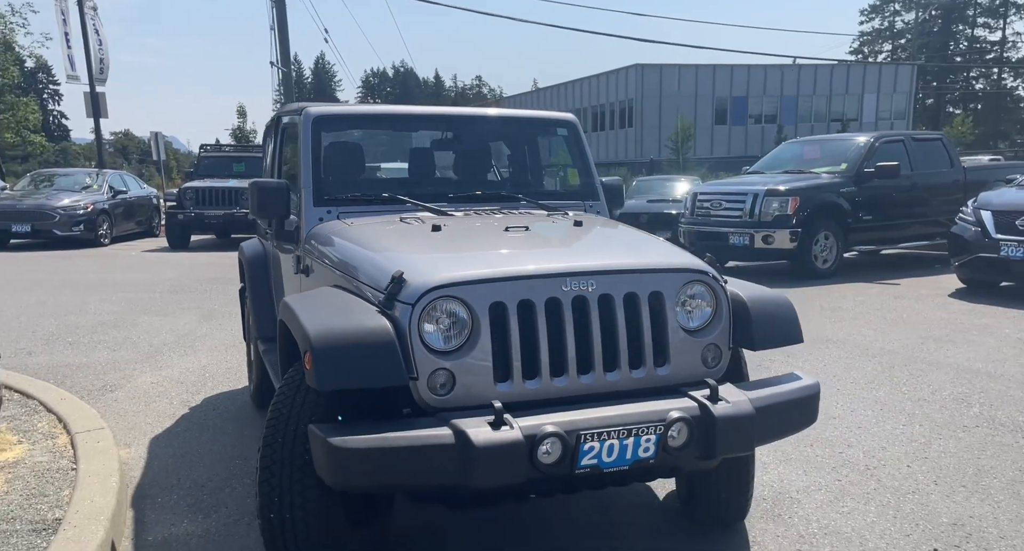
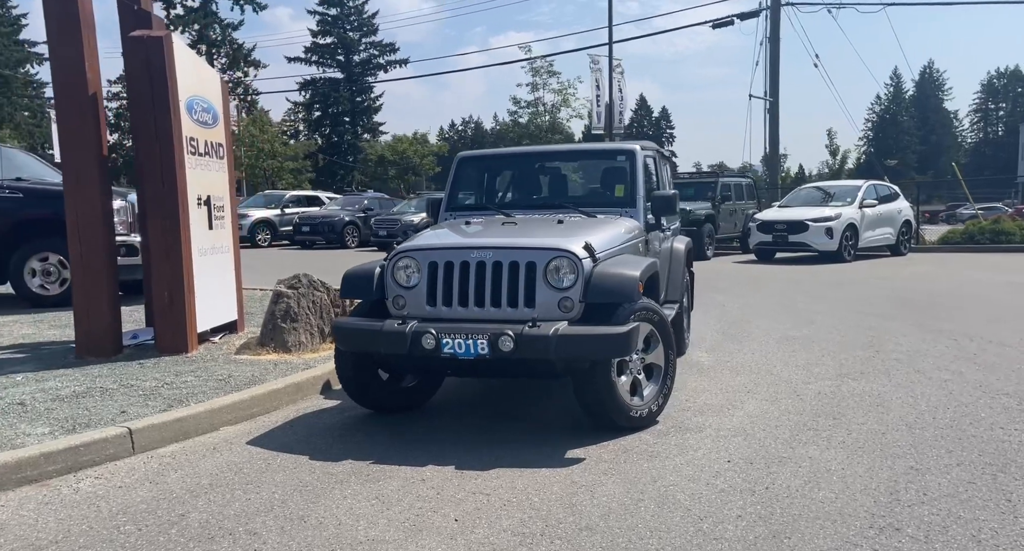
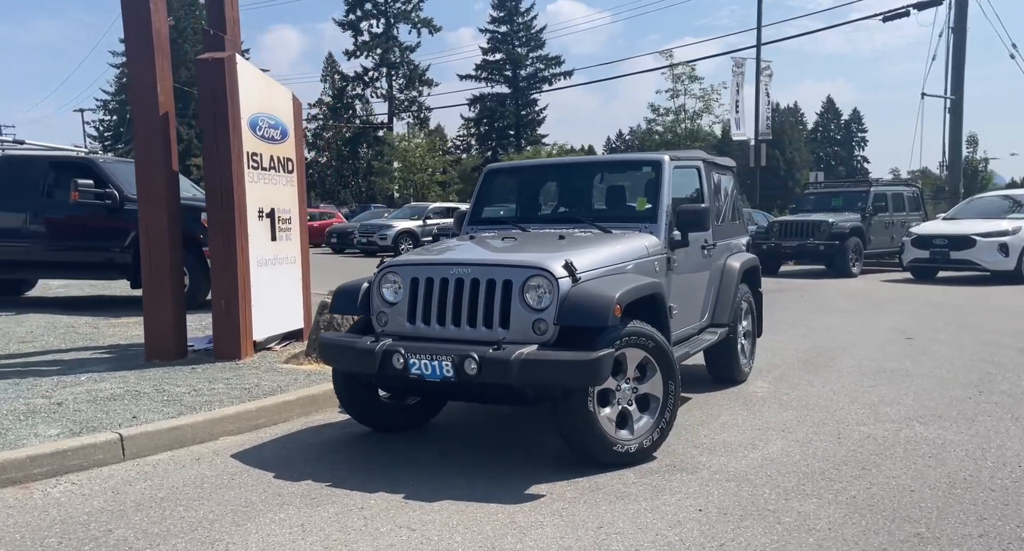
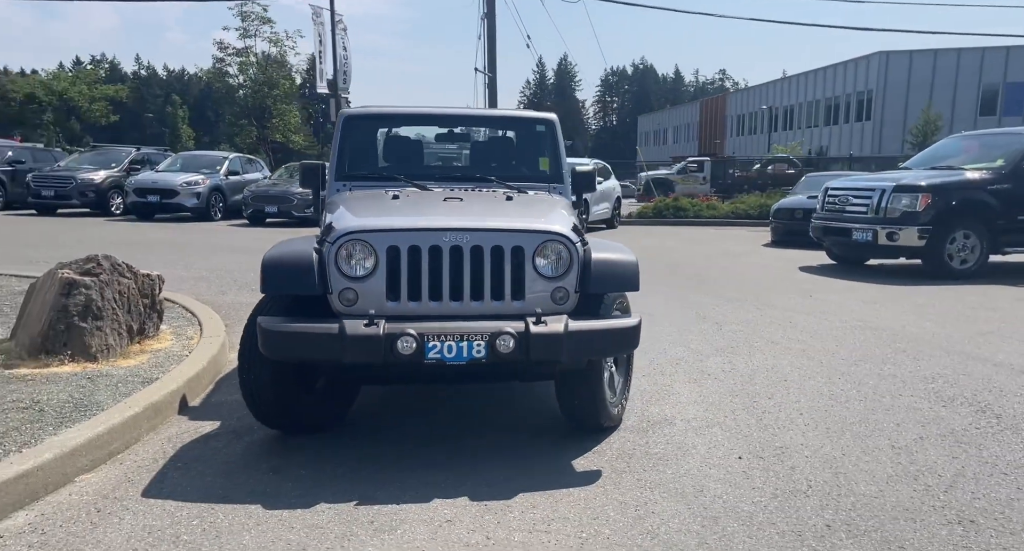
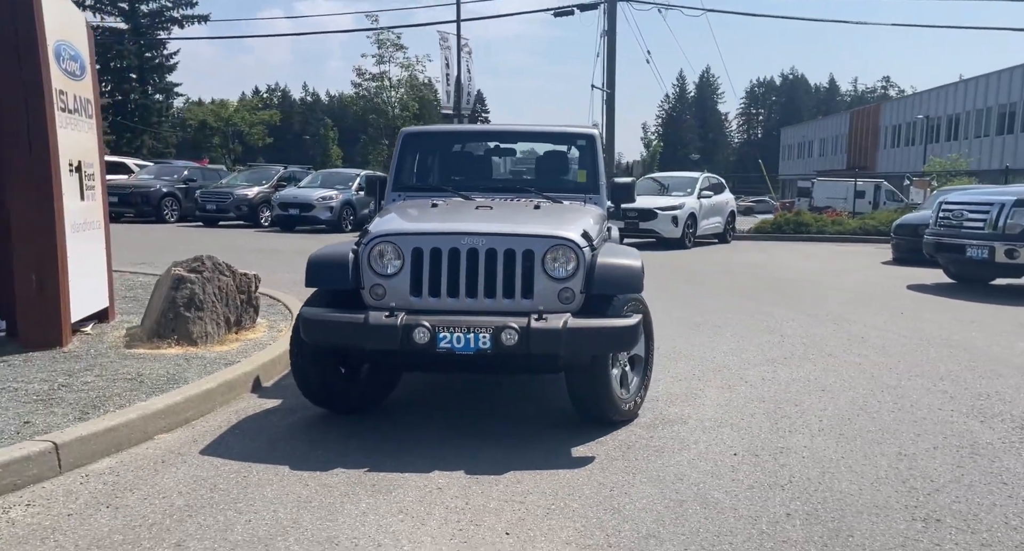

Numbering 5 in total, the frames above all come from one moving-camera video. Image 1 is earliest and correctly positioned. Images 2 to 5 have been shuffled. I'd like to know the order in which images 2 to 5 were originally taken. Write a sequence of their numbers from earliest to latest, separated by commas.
4, 5, 2, 3
